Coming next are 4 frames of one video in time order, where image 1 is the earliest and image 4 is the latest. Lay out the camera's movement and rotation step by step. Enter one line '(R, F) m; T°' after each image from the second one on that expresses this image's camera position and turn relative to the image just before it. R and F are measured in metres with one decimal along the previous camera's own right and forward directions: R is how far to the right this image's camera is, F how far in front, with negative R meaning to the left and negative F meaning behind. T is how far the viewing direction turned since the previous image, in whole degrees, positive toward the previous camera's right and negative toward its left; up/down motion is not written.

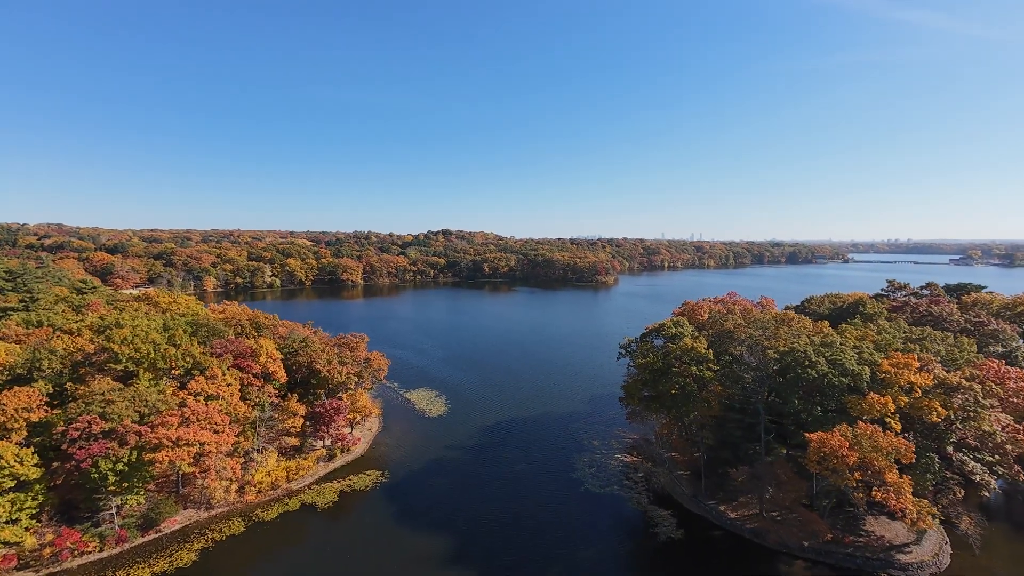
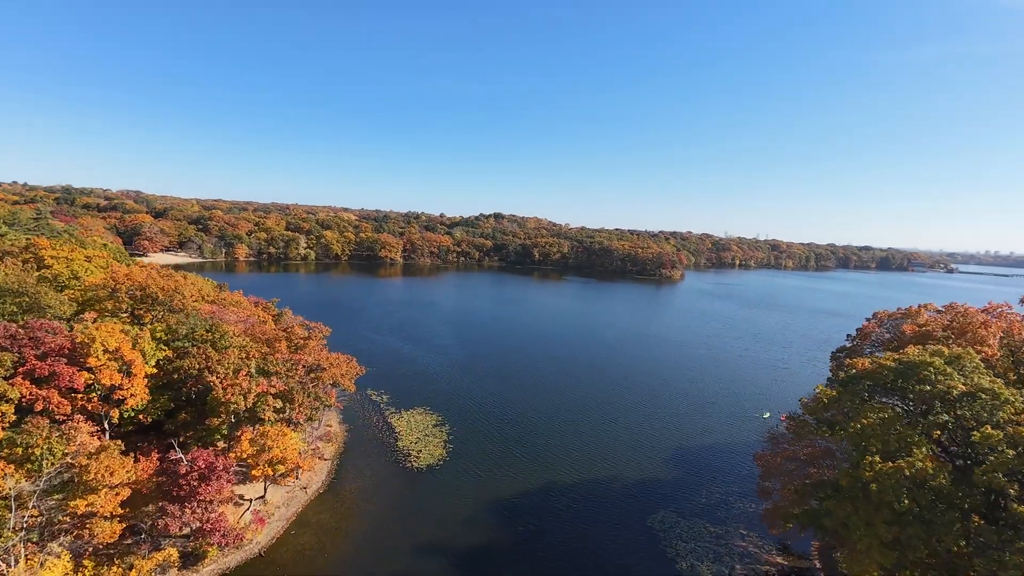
(+0.1, +18.3) m; -6°
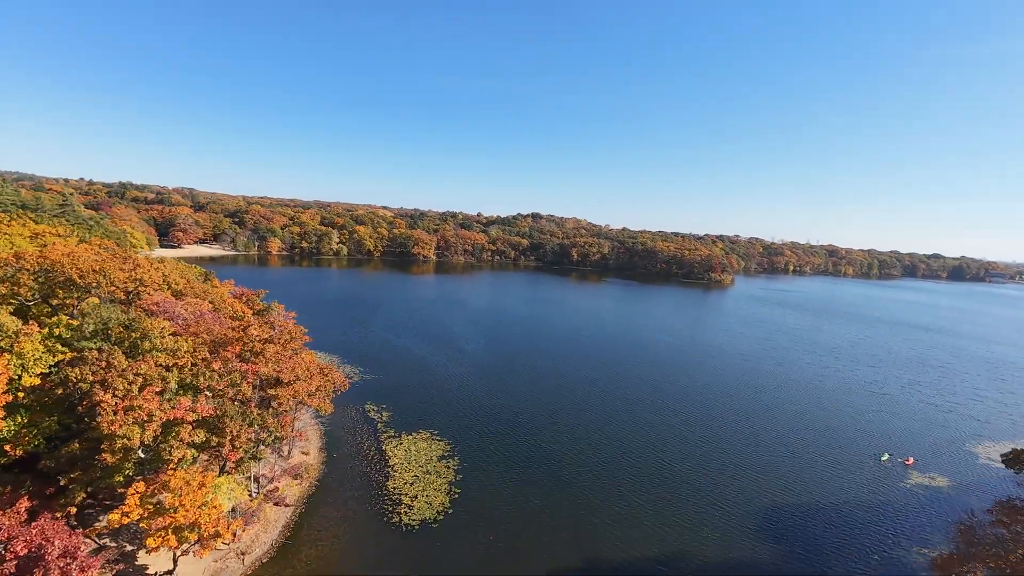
(+0.2, +7.9) m; -4°
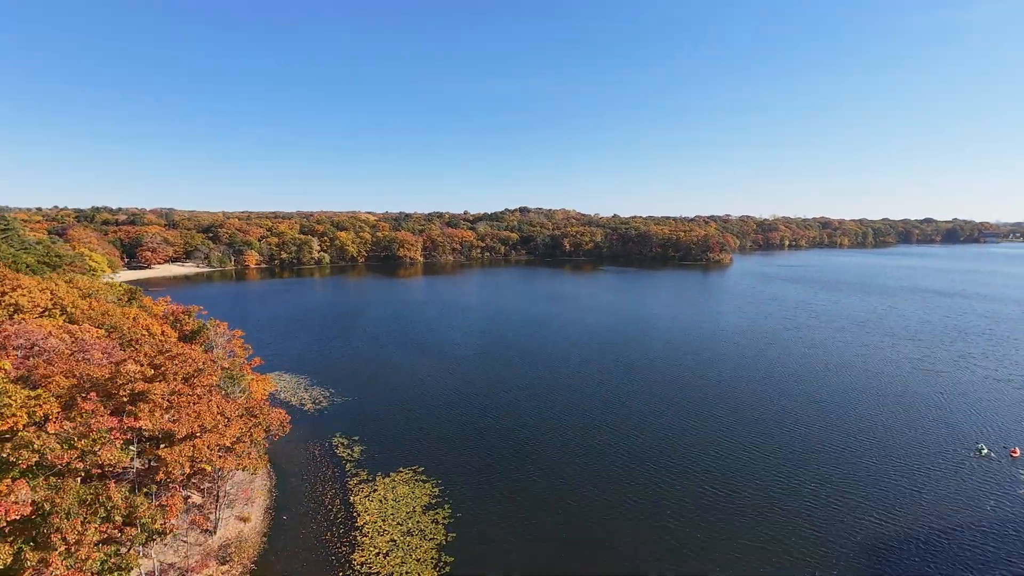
(+0.1, +6.1) m; +1°
